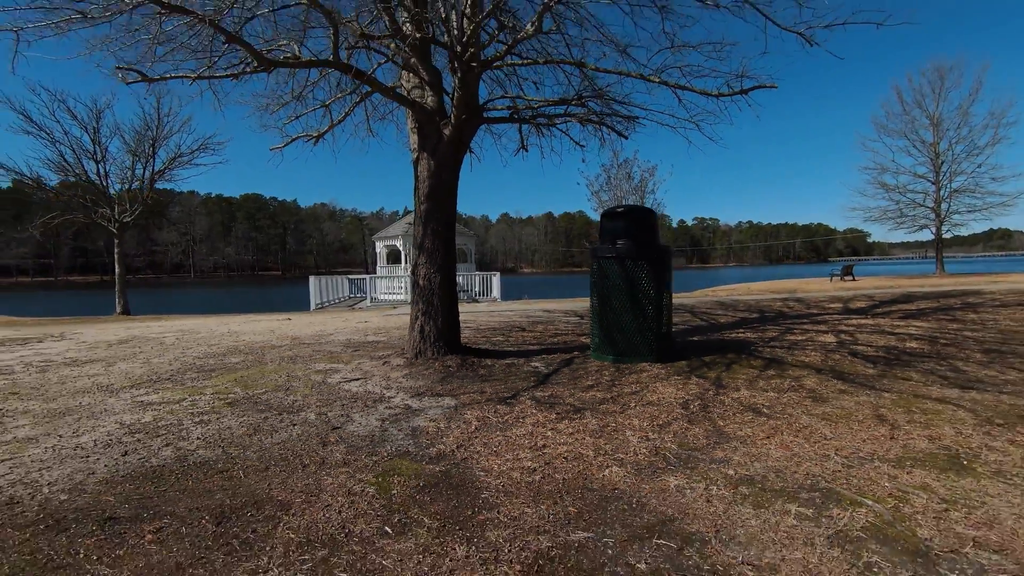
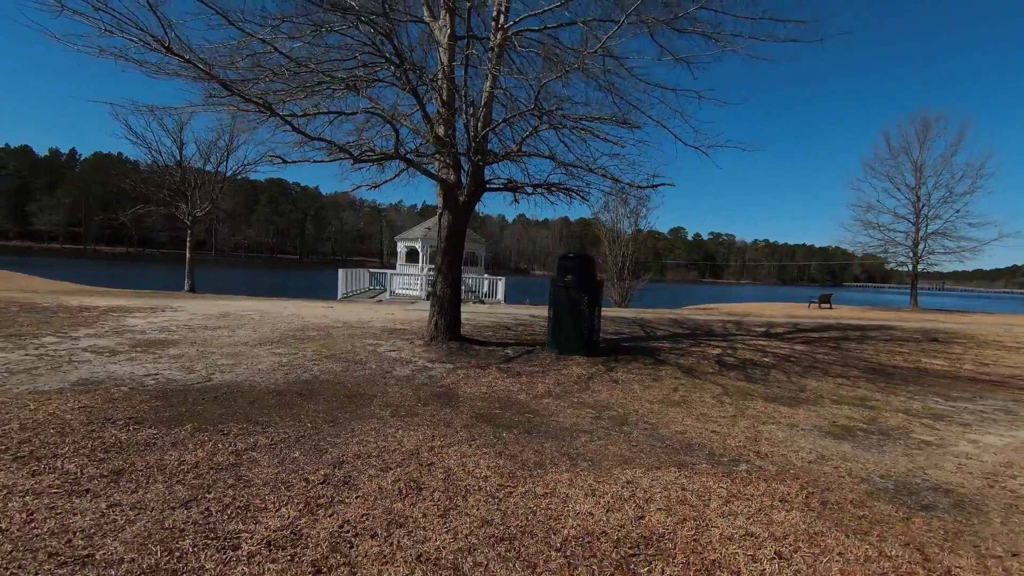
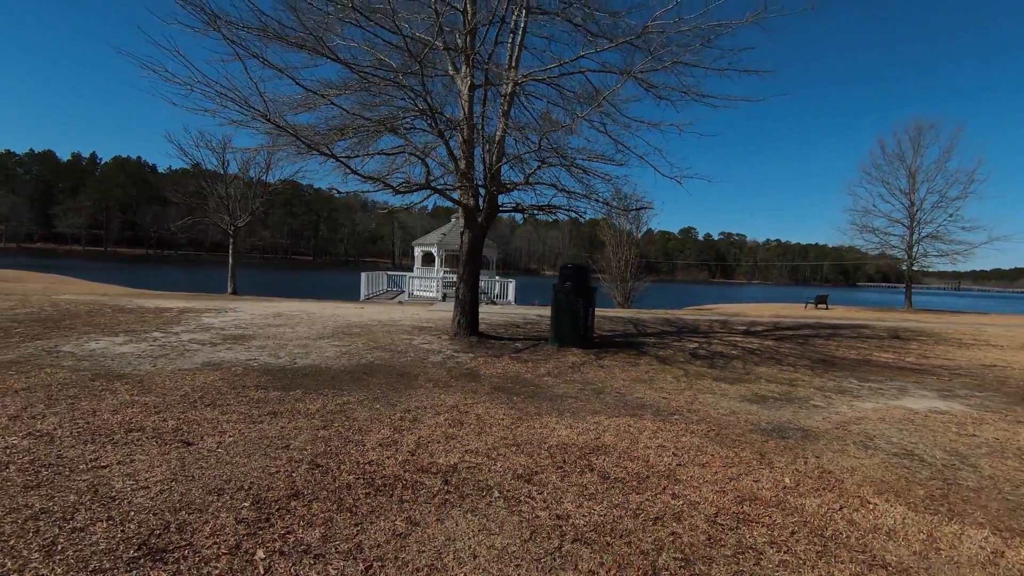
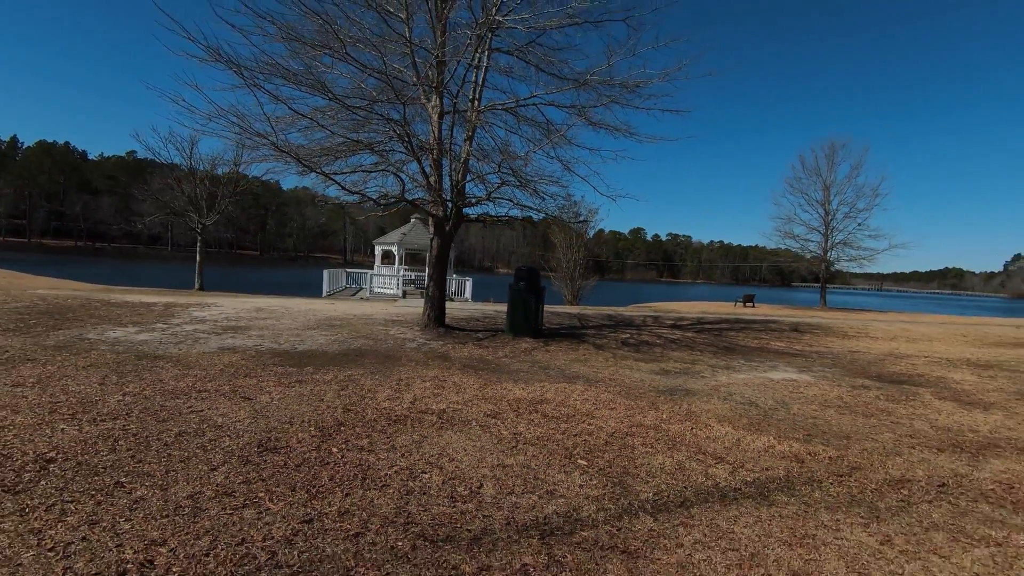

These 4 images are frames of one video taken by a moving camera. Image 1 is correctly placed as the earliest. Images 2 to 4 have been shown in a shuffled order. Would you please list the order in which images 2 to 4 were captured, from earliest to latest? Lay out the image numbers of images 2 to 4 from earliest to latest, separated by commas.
2, 3, 4
